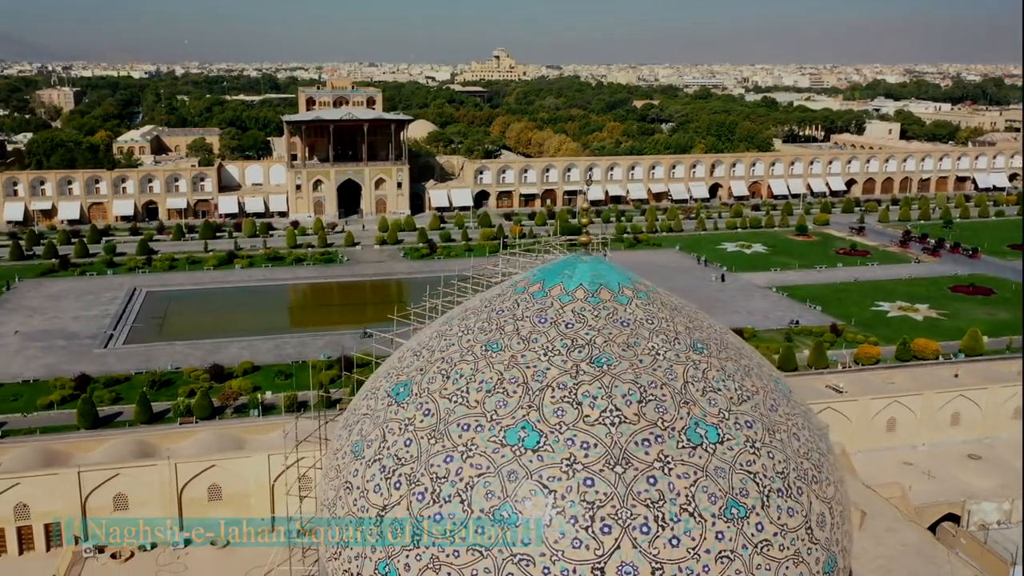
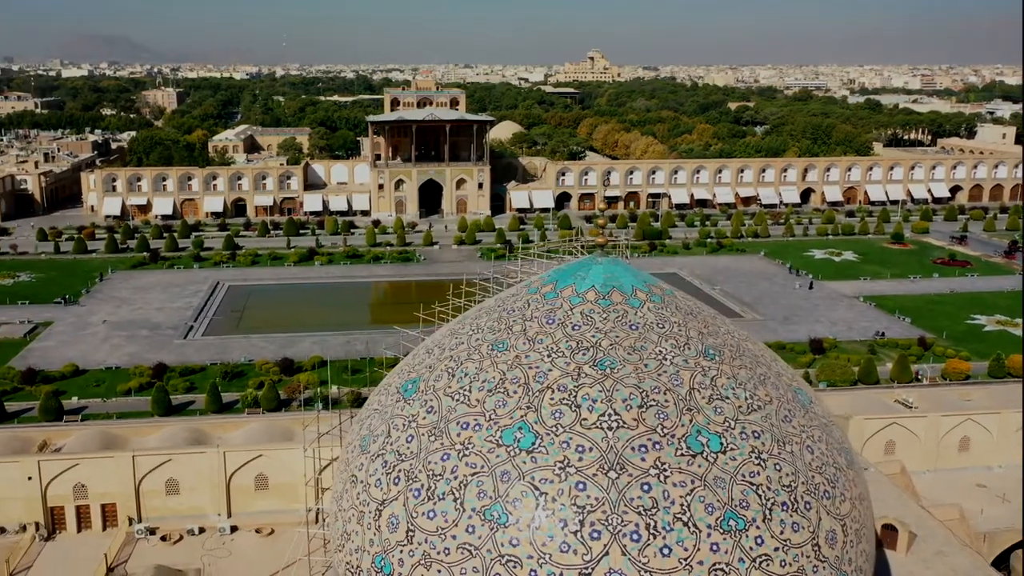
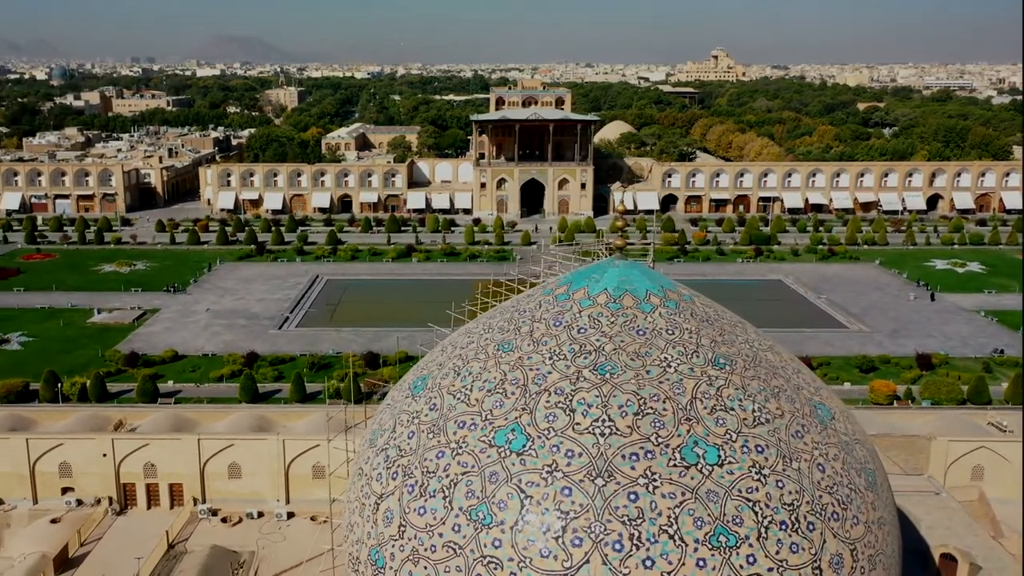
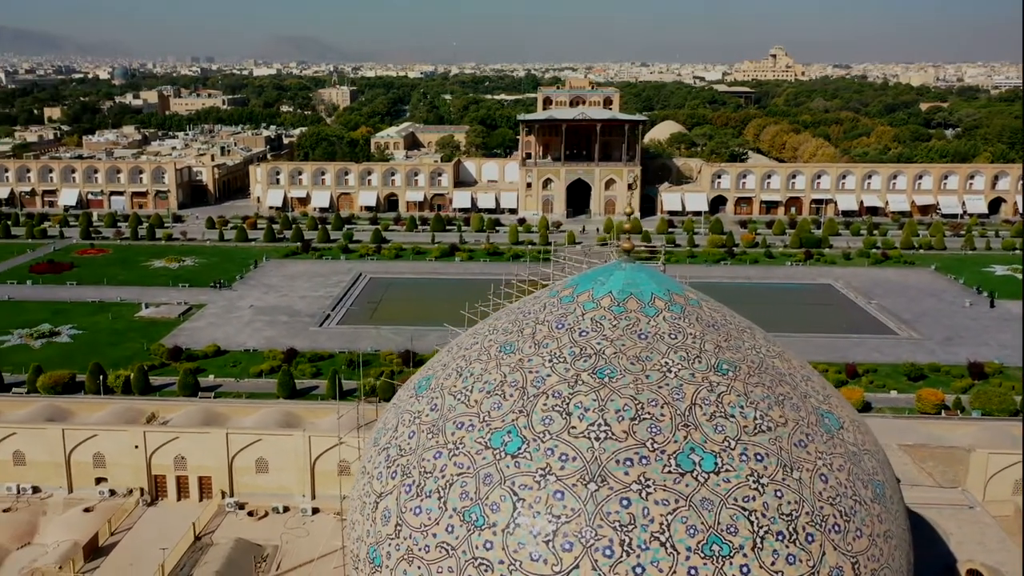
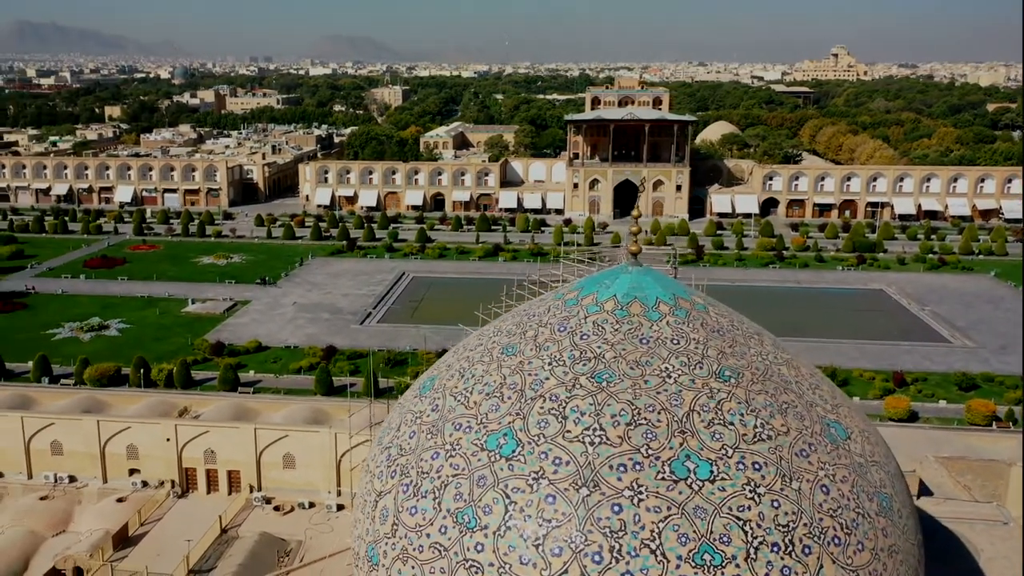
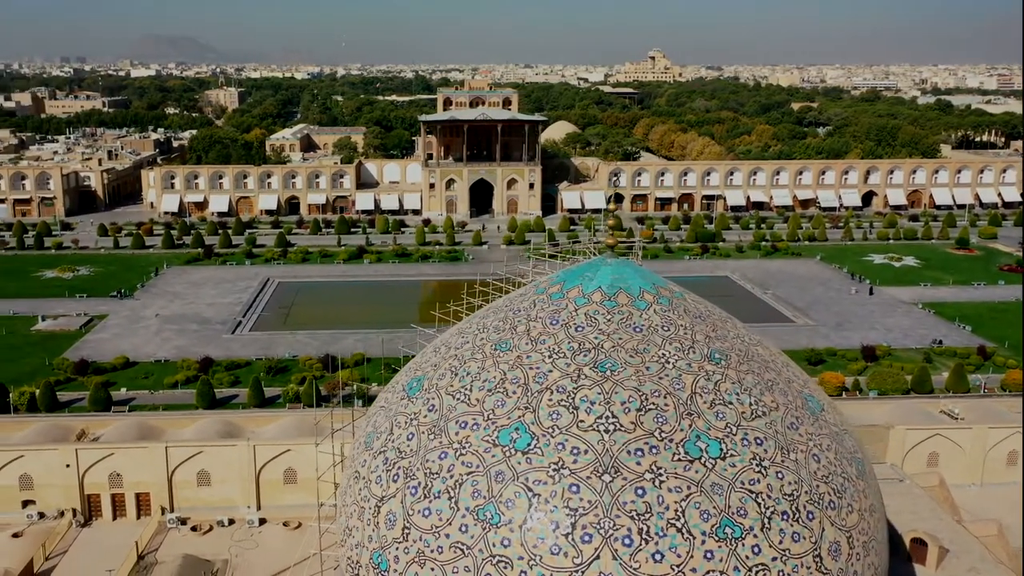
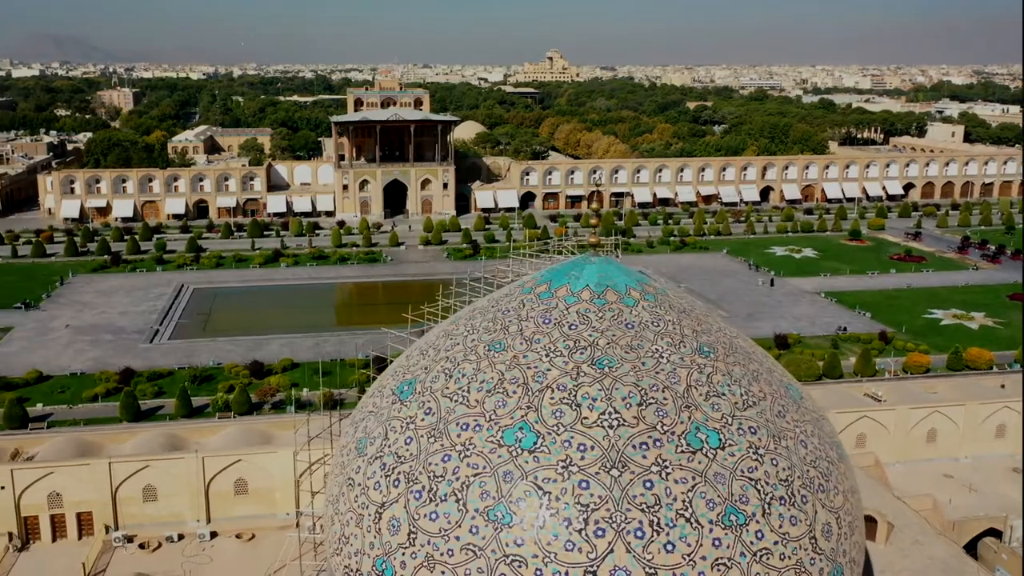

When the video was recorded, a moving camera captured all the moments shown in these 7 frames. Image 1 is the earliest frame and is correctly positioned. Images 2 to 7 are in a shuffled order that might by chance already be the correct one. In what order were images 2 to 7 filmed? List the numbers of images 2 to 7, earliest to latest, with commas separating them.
7, 2, 6, 3, 4, 5
